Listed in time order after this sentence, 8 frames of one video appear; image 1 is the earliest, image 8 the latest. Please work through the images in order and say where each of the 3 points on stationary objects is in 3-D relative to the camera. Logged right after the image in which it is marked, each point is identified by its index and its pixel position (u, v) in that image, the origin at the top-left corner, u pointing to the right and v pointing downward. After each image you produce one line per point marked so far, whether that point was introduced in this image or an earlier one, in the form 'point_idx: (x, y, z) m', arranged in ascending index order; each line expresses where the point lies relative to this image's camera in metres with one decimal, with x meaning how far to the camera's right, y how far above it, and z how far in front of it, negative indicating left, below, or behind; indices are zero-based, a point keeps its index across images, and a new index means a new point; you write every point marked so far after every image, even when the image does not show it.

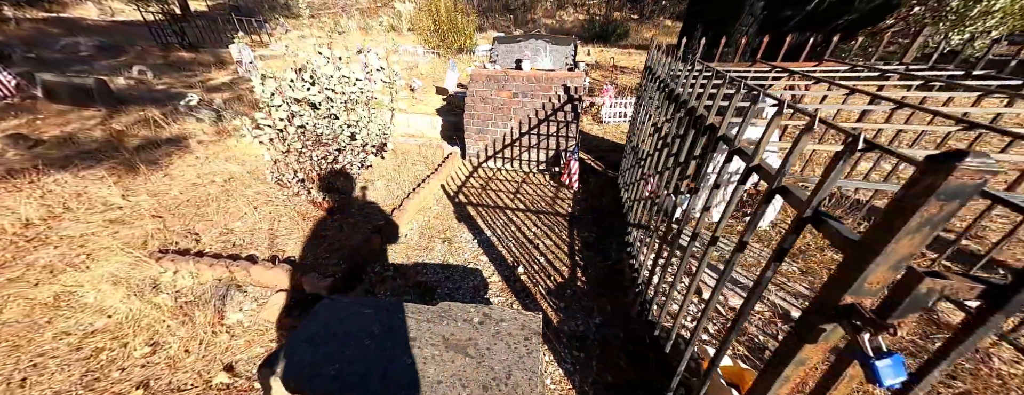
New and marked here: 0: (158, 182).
0: (-5.1, +0.1, +4.5) m
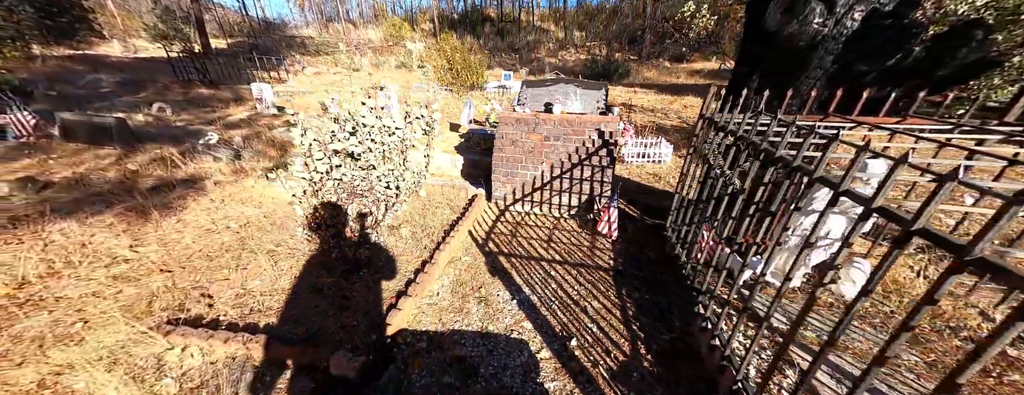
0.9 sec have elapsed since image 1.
0: (-4.6, -0.5, +4.2) m
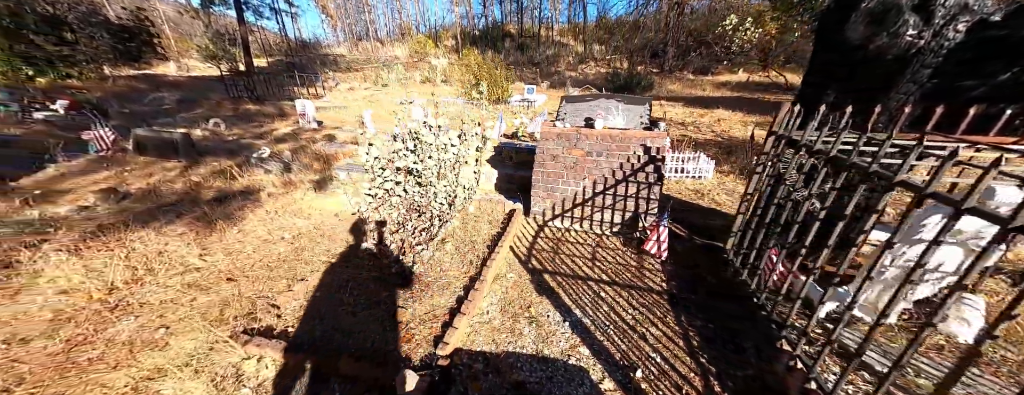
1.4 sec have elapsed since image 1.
0: (-4.0, -0.7, +4.4) m
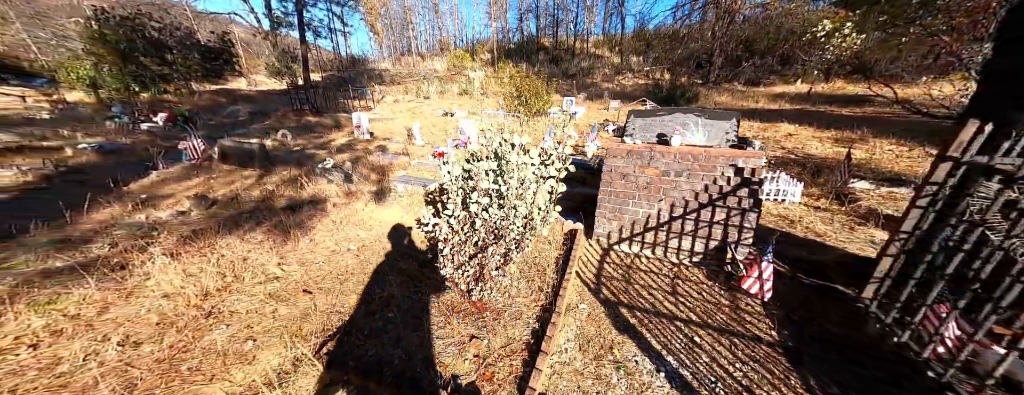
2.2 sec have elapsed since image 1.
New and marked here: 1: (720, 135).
0: (-3.1, -0.8, +4.6) m
1: (+2.8, +0.8, +4.1) m
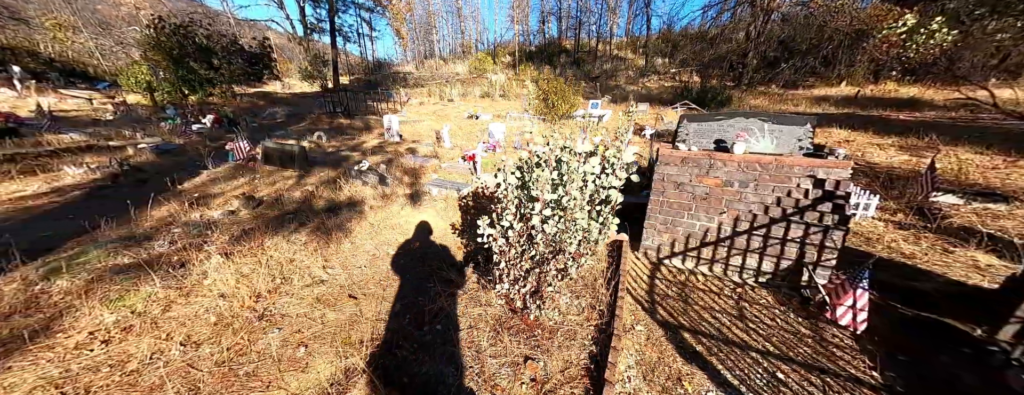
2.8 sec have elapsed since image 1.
0: (-2.5, -0.9, +4.6) m
1: (+3.4, +0.7, +3.8) m
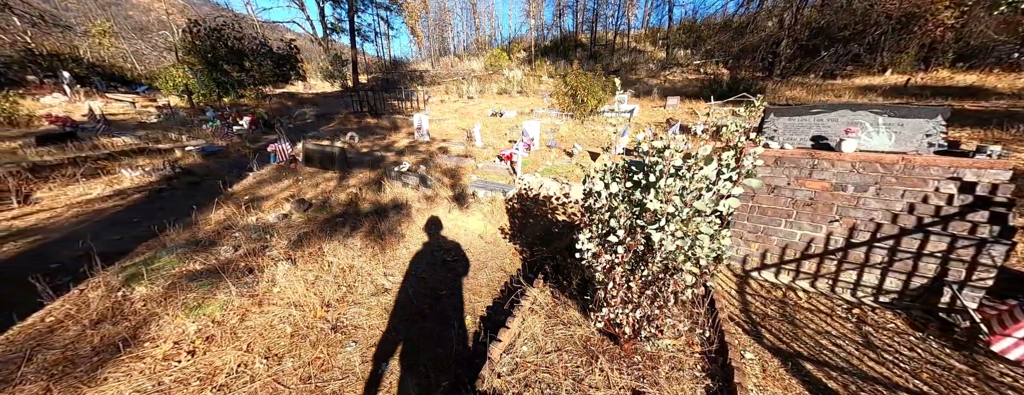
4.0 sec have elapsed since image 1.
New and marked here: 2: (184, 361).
0: (-1.6, -0.9, +4.5) m
1: (+4.3, +0.6, +3.3) m
2: (-2.9, -1.5, +2.7) m
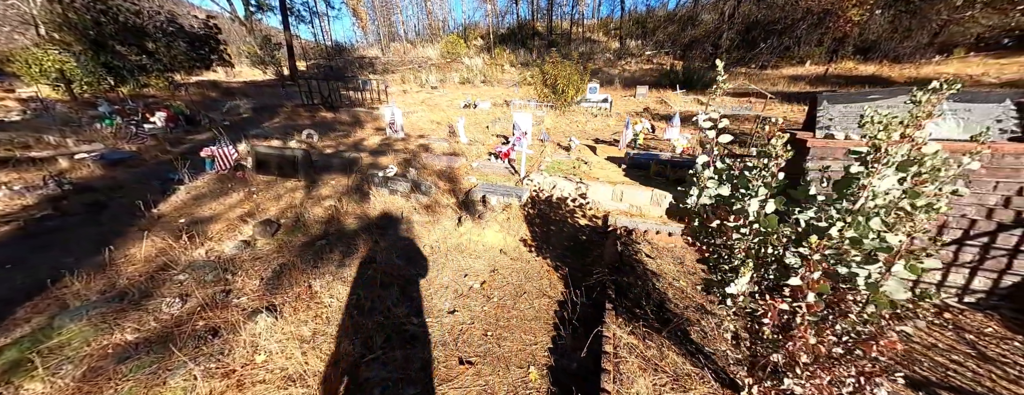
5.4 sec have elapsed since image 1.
0: (-1.0, -1.2, +3.6) m
1: (+4.9, +0.7, +3.2) m
2: (-2.0, -1.8, +1.7) m
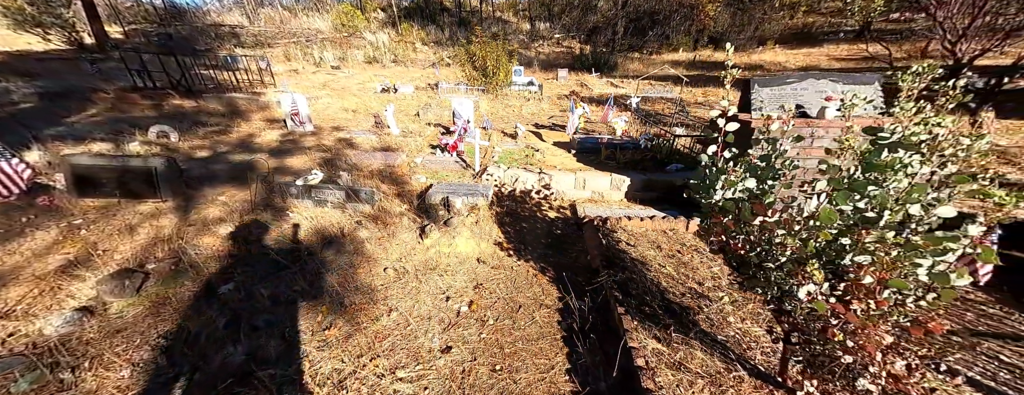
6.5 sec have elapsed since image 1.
0: (-0.9, -1.3, +2.8) m
1: (+4.7, +1.1, +3.9) m
2: (-1.3, -2.1, +0.7) m
